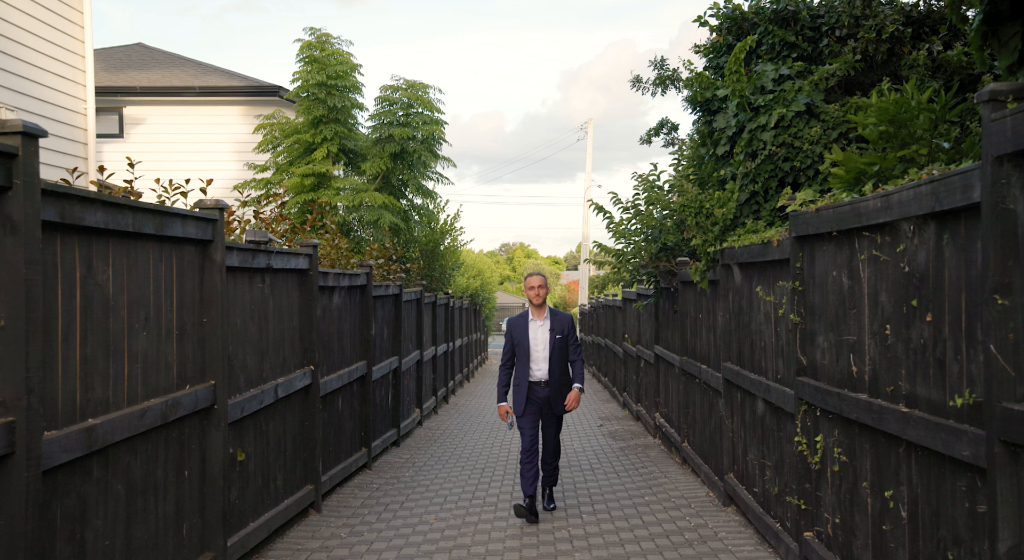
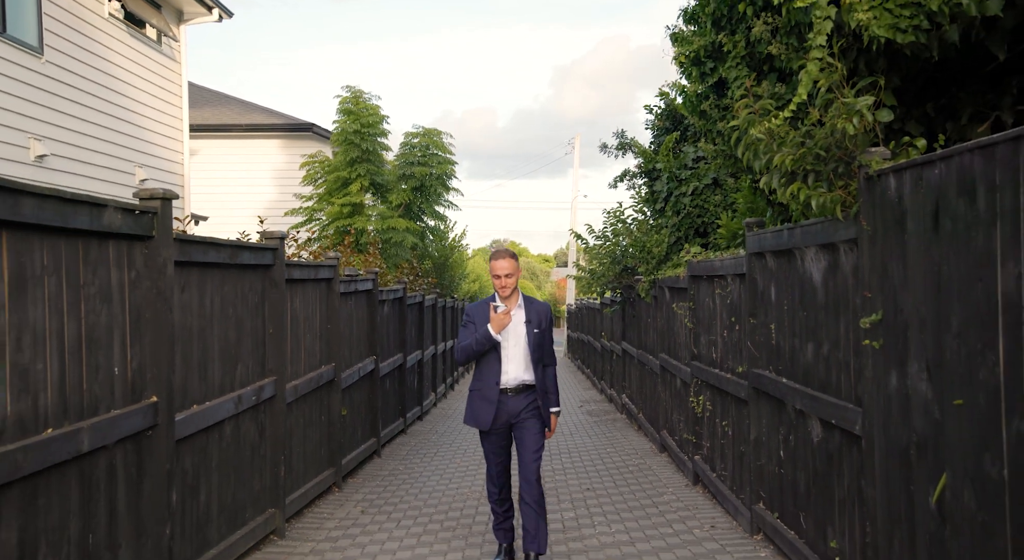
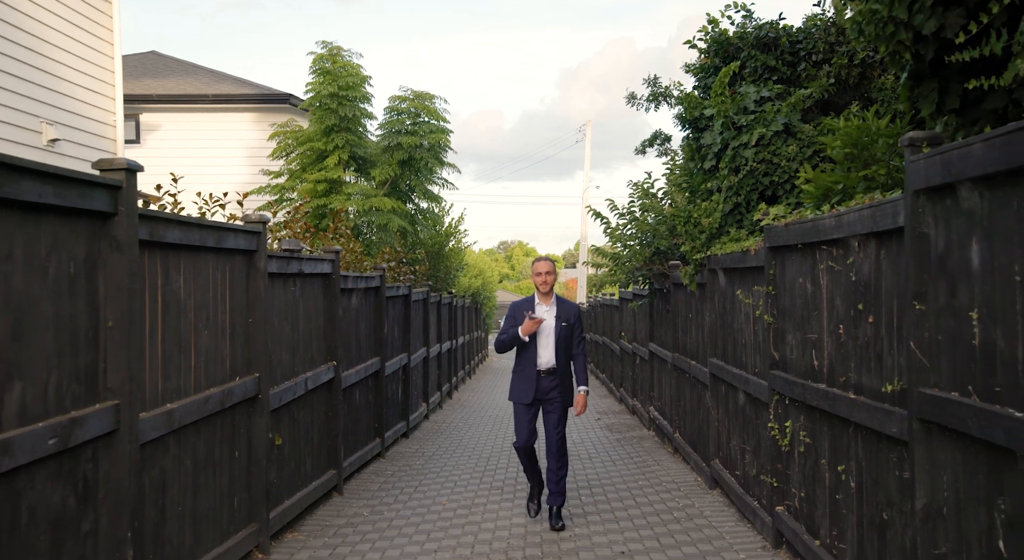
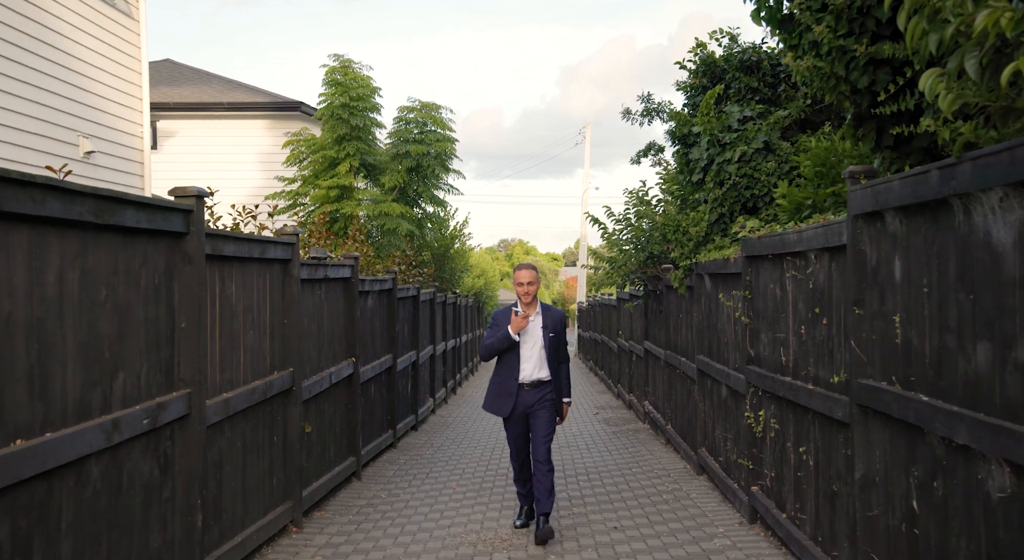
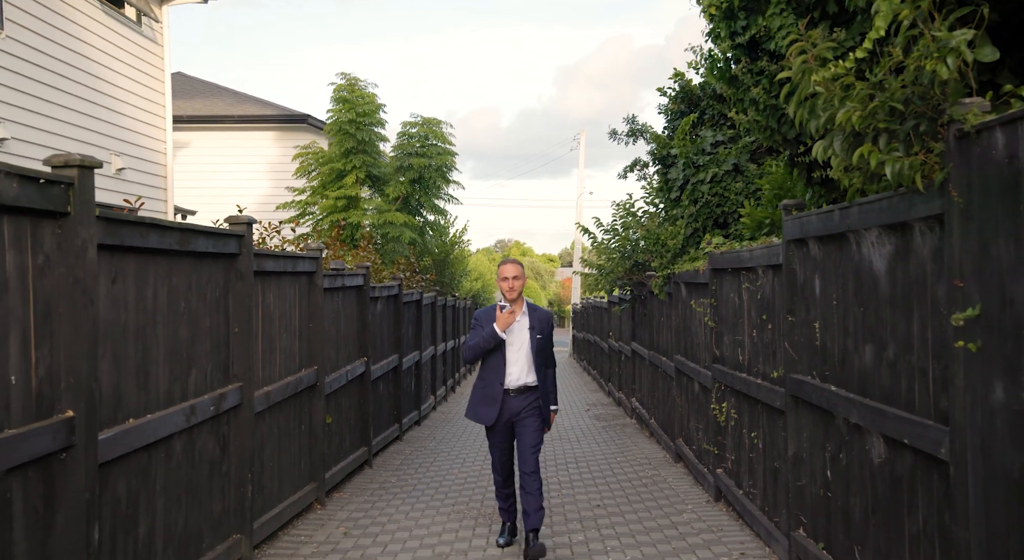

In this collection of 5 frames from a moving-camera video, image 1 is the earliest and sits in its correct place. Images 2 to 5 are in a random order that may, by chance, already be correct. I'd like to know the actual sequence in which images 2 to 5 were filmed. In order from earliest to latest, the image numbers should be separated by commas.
3, 4, 5, 2
